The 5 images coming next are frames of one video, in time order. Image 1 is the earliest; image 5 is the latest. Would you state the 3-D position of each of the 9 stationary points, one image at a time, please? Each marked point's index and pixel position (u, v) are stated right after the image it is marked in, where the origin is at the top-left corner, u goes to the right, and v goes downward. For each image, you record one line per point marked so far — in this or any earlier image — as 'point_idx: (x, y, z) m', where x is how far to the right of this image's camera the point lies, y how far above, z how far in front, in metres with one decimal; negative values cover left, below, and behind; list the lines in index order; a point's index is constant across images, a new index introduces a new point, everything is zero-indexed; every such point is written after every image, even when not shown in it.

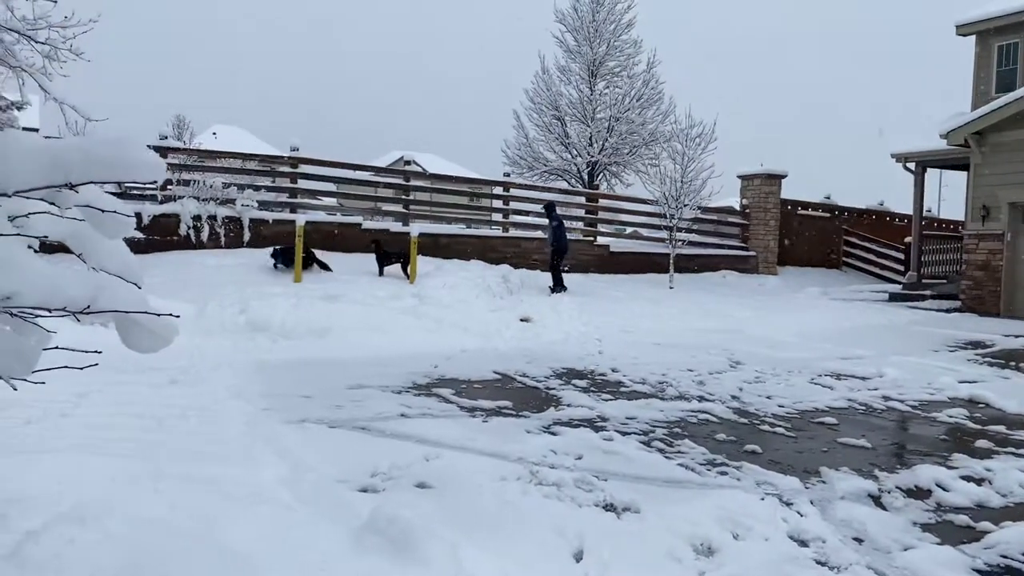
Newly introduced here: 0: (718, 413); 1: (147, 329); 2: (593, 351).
0: (+1.6, -0.9, +6.6) m
1: (-1.2, -0.1, +2.8) m
2: (+0.9, -0.7, +9.8) m
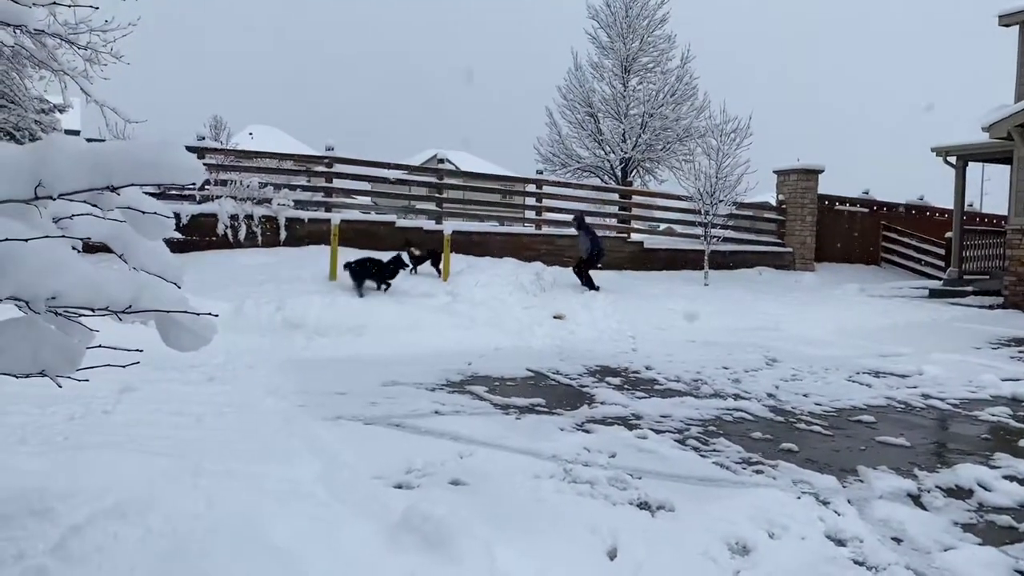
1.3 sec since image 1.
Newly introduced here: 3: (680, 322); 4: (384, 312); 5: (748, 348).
0: (+1.8, -0.9, +6.6) m
1: (-1.1, -0.1, +2.9) m
2: (+1.3, -0.7, +9.8) m
3: (+2.2, -0.4, +11.6) m
4: (-1.5, -0.3, +9.9) m
5: (+2.7, -0.7, +9.9) m
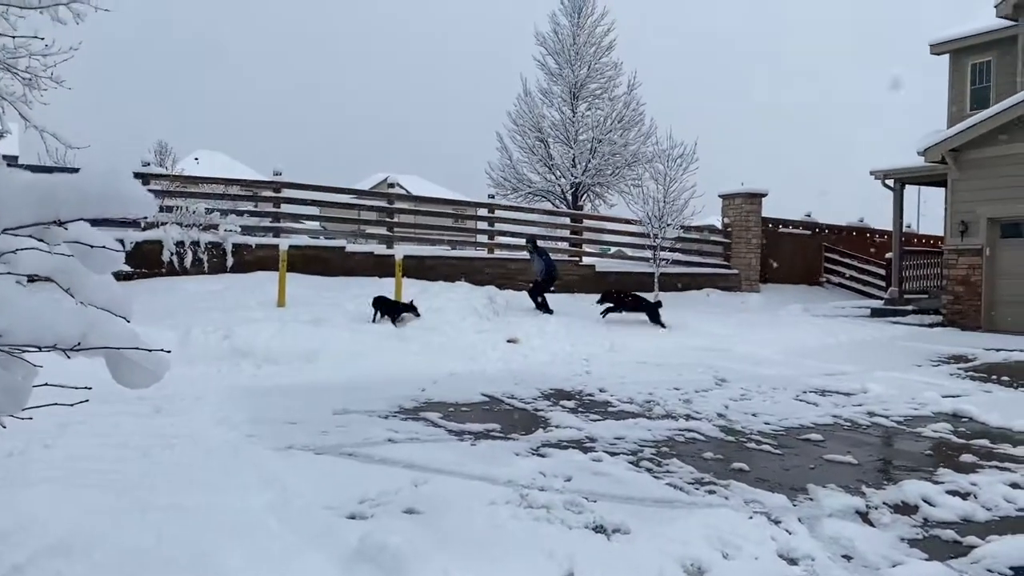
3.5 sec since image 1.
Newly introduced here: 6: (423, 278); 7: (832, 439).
0: (+1.5, -1.1, +6.6) m
1: (-1.2, -0.2, +2.8) m
2: (+0.7, -0.9, +9.8) m
3: (+1.6, -0.7, +11.7) m
4: (-2.0, -0.6, +9.8) m
5: (+2.1, -0.9, +10.0) m
6: (-1.5, +0.2, +14.8) m
7: (+2.4, -1.1, +6.5) m
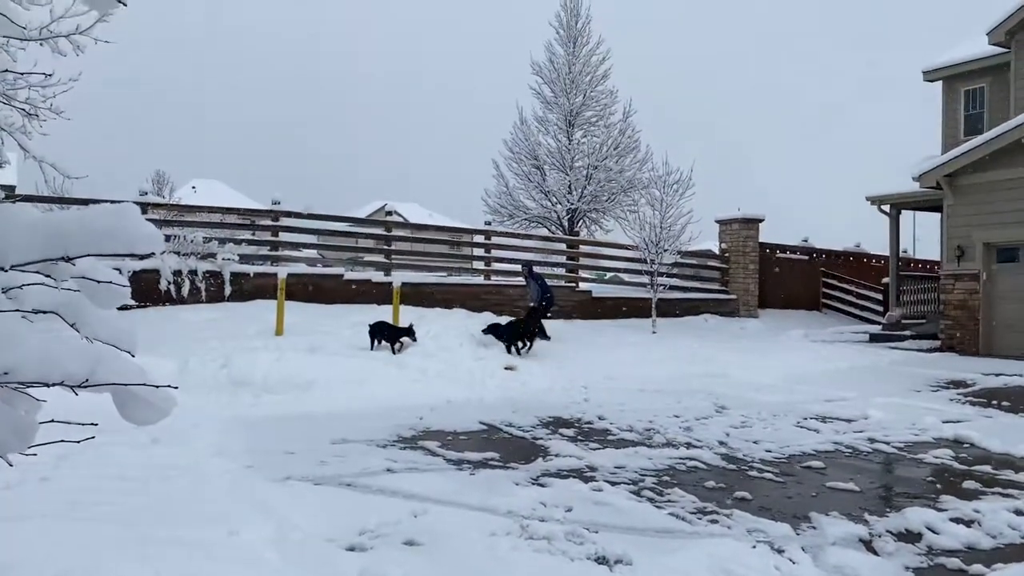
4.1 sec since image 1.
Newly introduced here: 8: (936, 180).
0: (+1.5, -1.3, +6.6) m
1: (-1.2, -0.3, +2.8) m
2: (+0.7, -1.2, +9.8) m
3: (+1.6, -1.1, +11.7) m
4: (-2.0, -0.9, +9.7) m
5: (+2.1, -1.2, +10.0) m
6: (-1.5, -0.3, +14.8) m
7: (+2.4, -1.3, +6.4) m
8: (+7.2, +1.9, +14.7) m
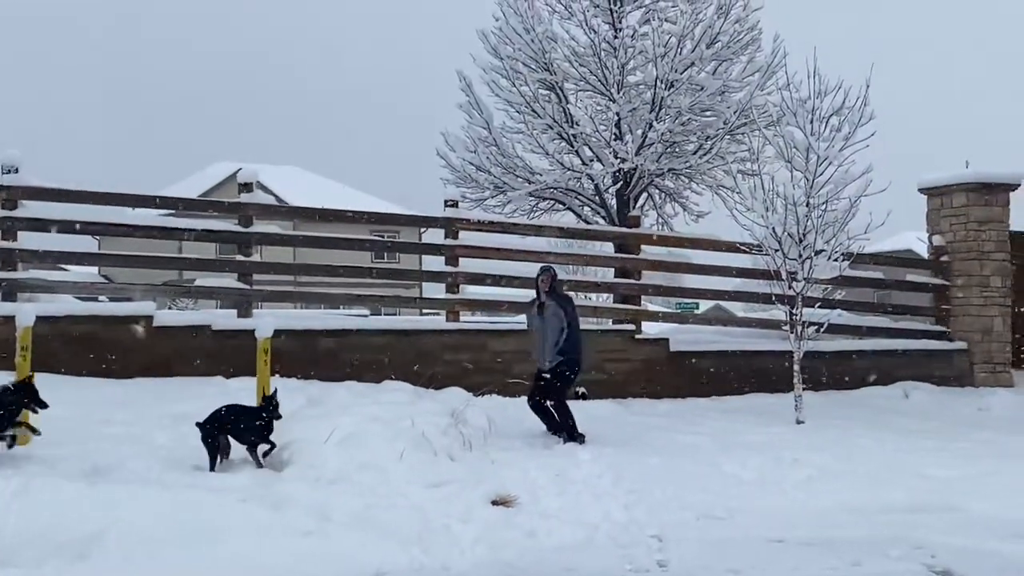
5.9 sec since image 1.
0: (+1.3, -1.4, +1.0) m
1: (-1.5, -0.4, -2.6) m
2: (+0.7, -1.5, +4.3) m
3: (+1.6, -1.4, +6.1) m
4: (-2.1, -1.2, +4.3) m
5: (+2.1, -1.4, +4.4) m
6: (-1.4, -0.7, +9.4) m
7: (+2.2, -1.4, +0.9) m
8: (+7.2, +1.6, +9.1) m
